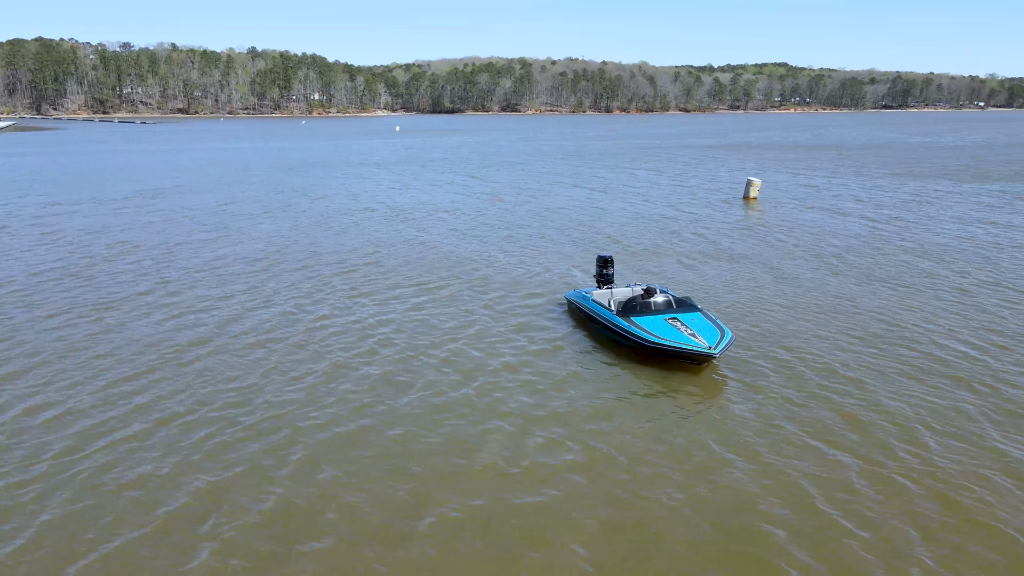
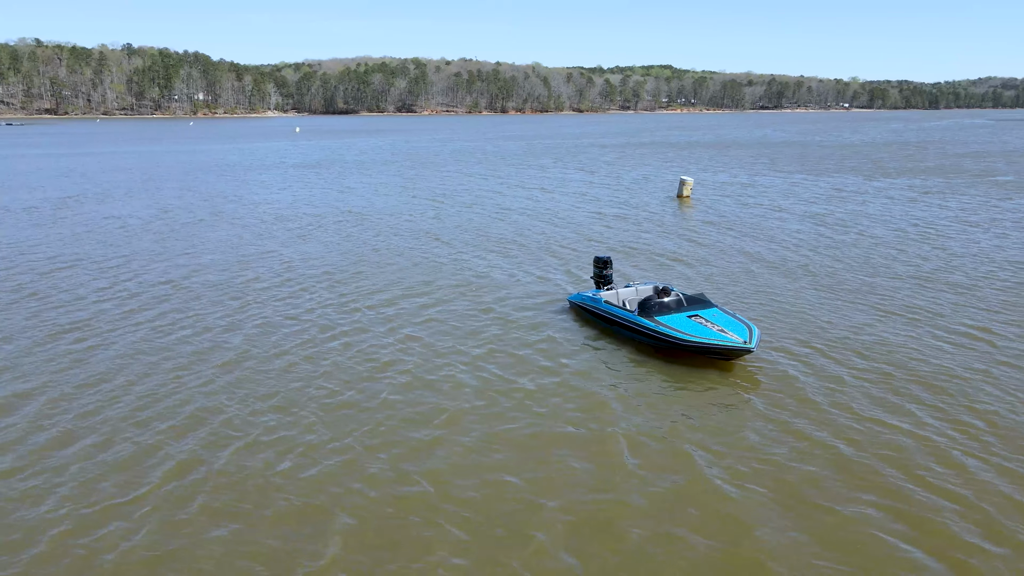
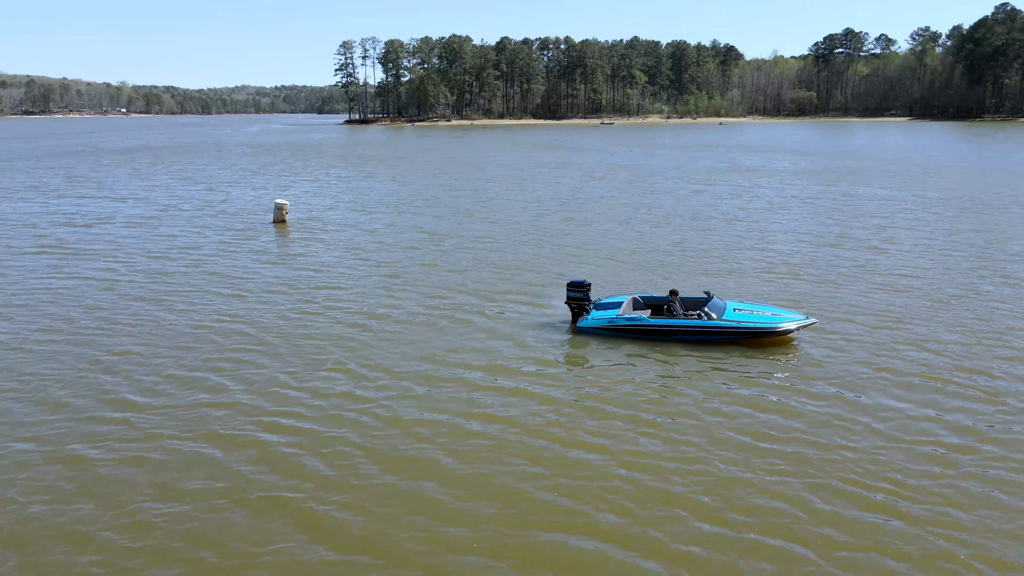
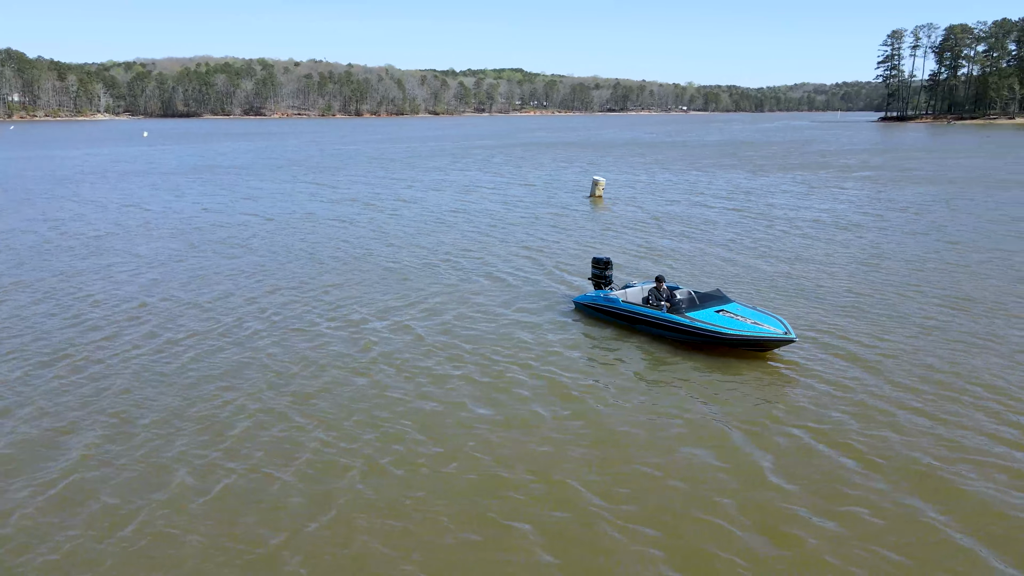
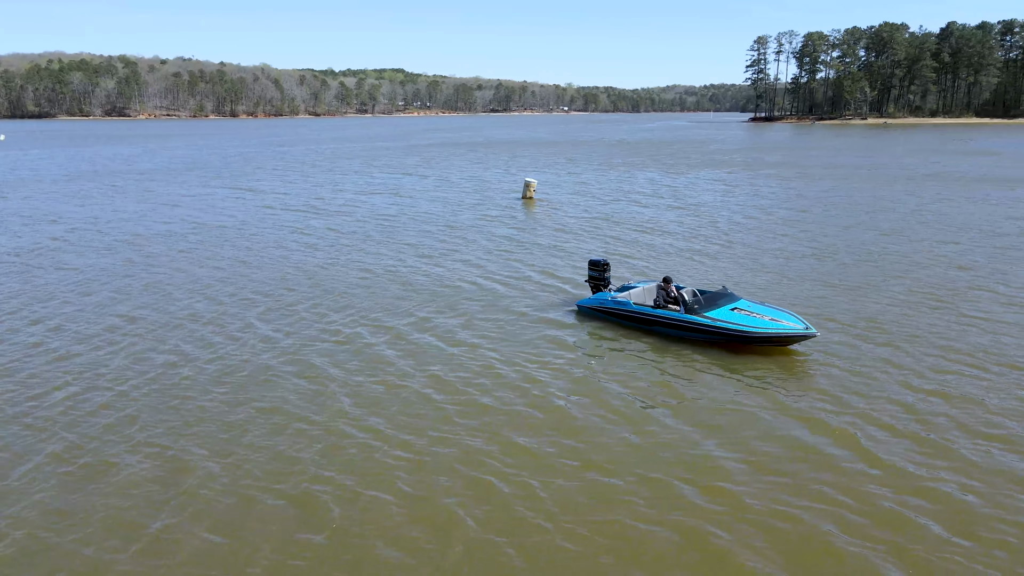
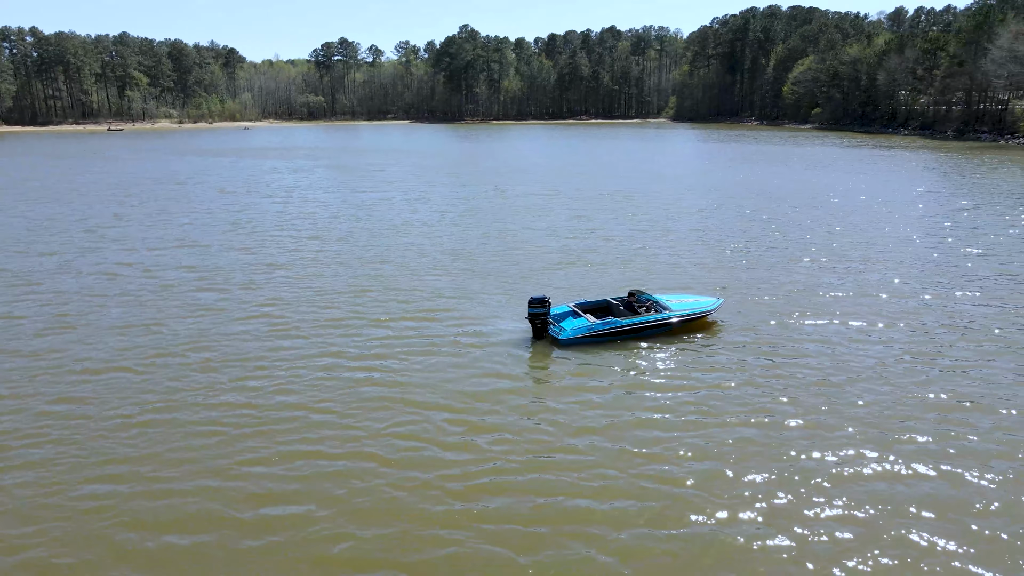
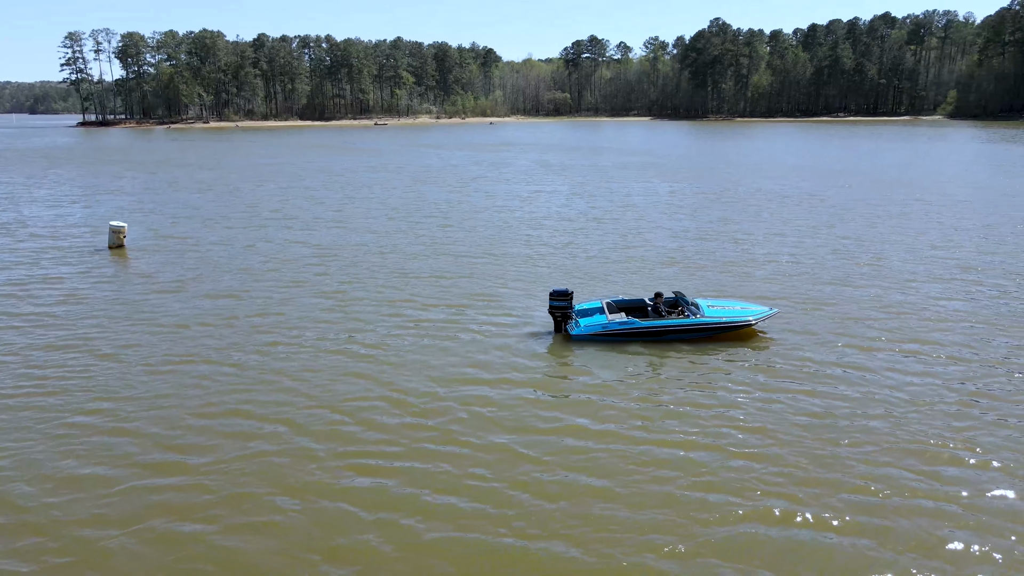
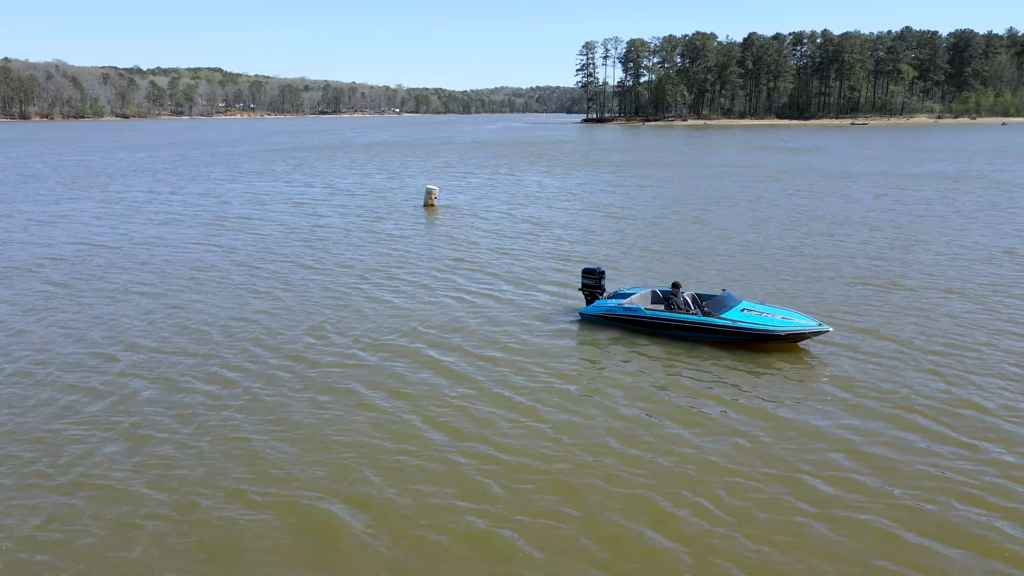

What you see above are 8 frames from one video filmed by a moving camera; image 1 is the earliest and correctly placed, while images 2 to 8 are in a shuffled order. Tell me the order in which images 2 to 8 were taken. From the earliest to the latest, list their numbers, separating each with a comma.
2, 4, 5, 8, 3, 7, 6
